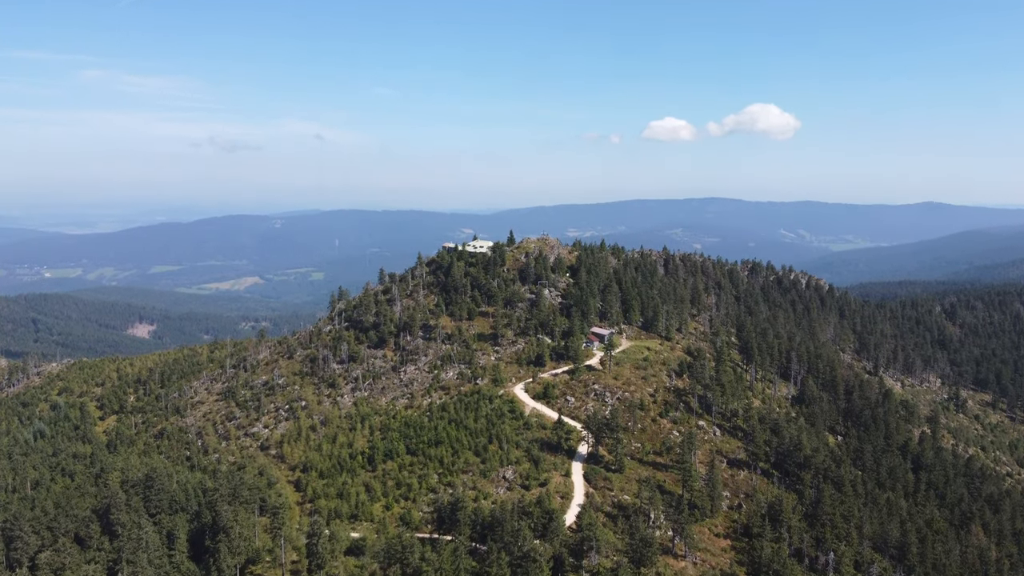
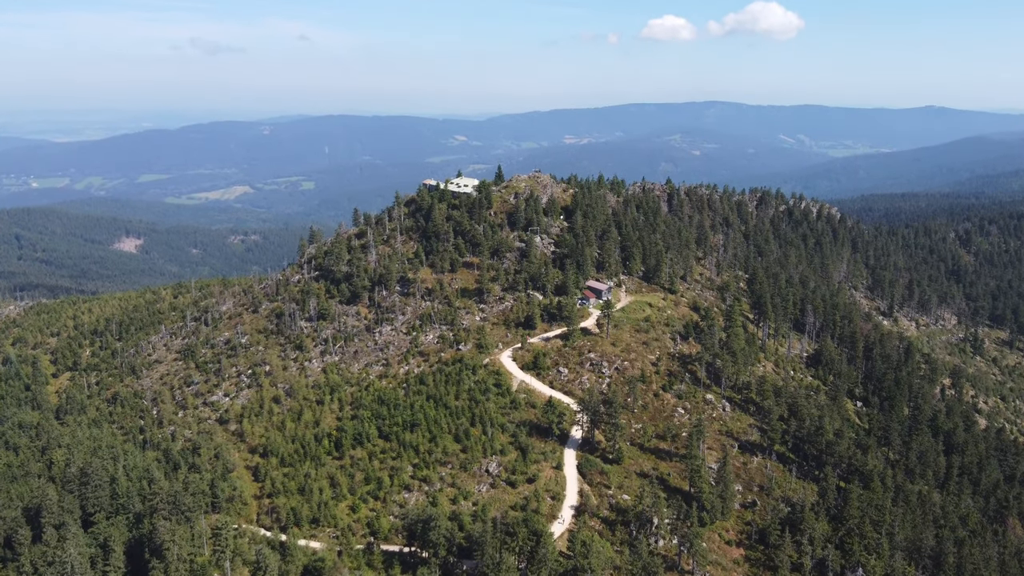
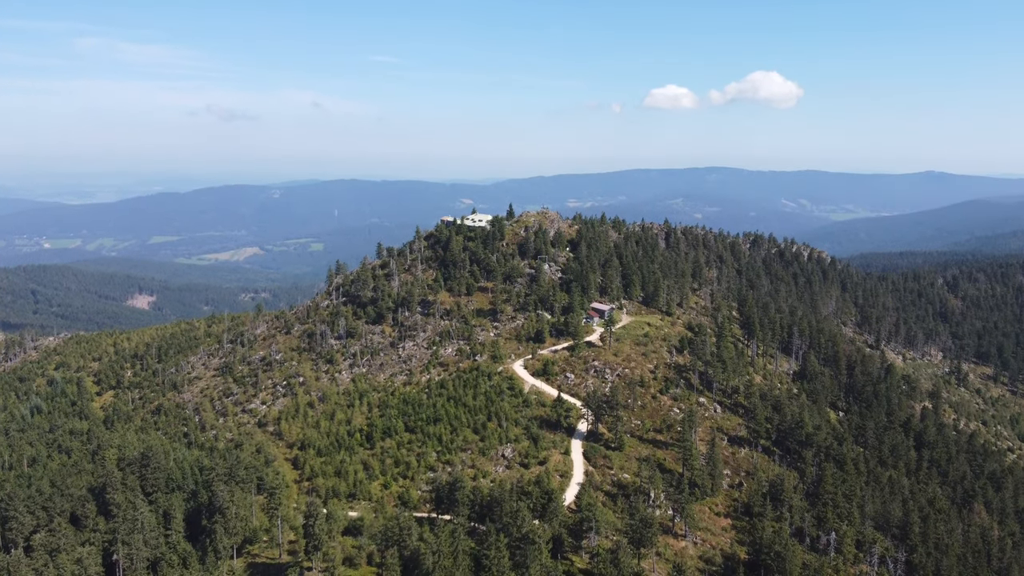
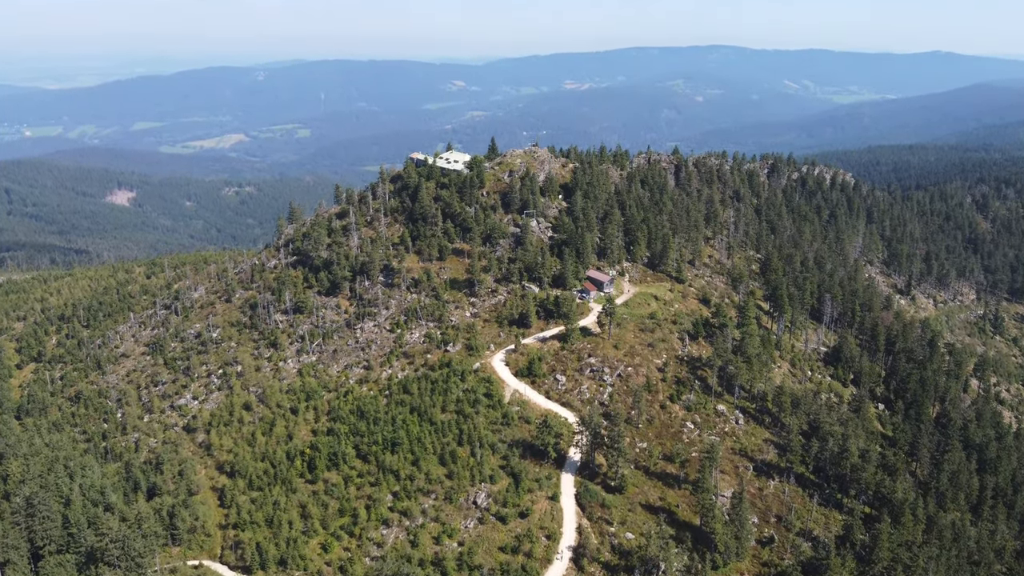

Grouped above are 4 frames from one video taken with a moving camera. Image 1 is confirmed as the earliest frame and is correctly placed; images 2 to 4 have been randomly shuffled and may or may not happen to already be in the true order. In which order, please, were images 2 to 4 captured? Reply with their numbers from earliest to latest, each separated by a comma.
3, 2, 4
